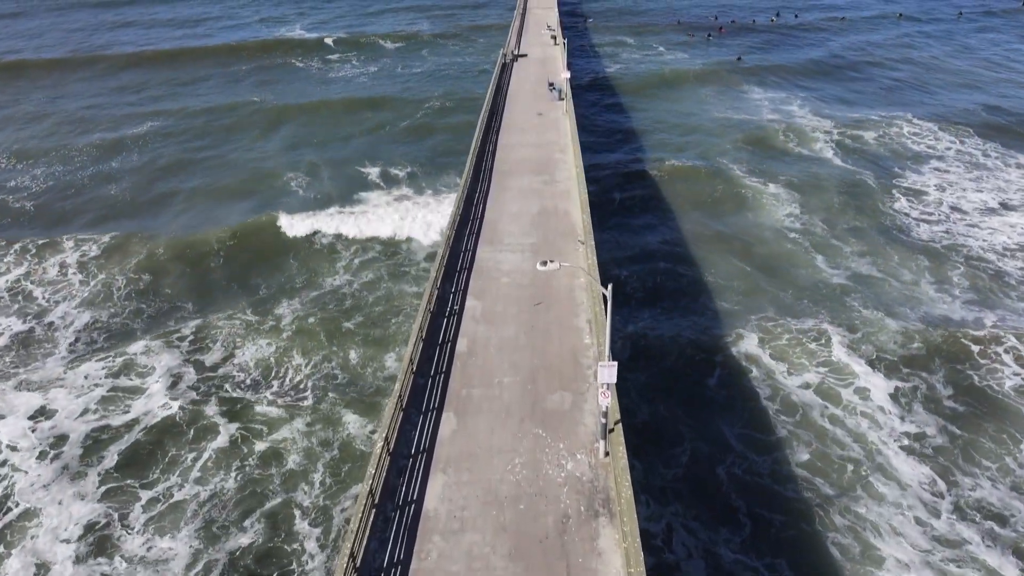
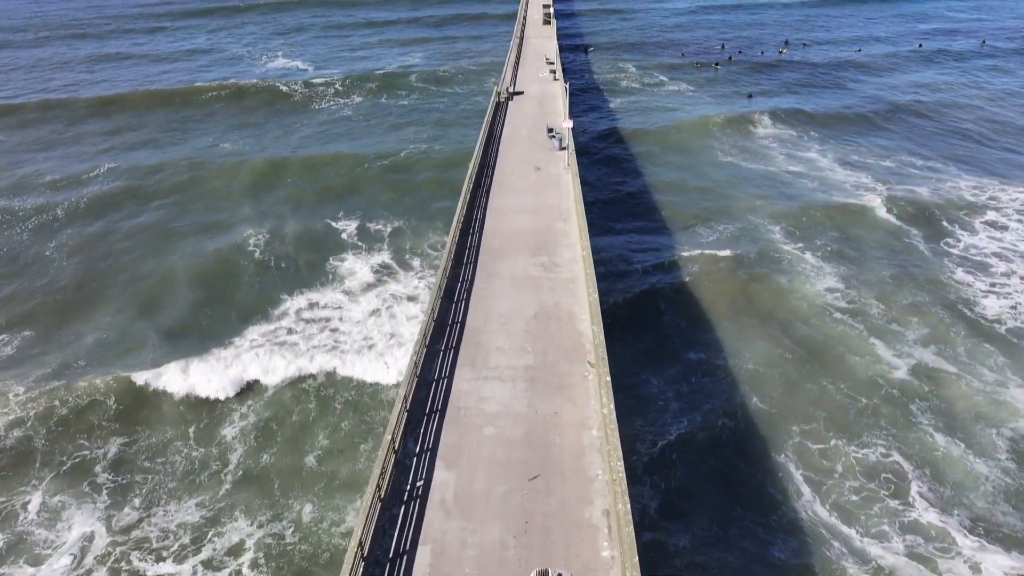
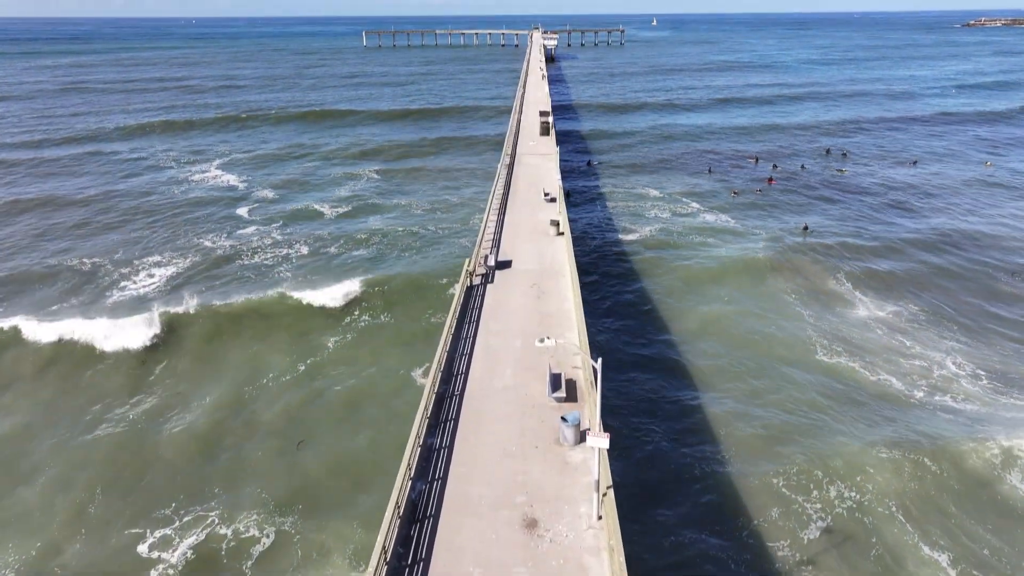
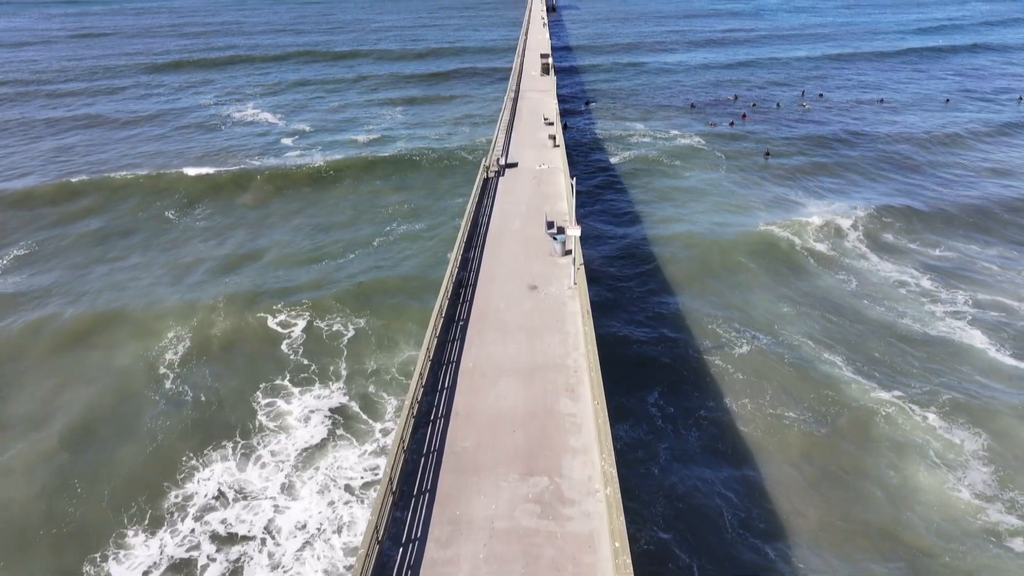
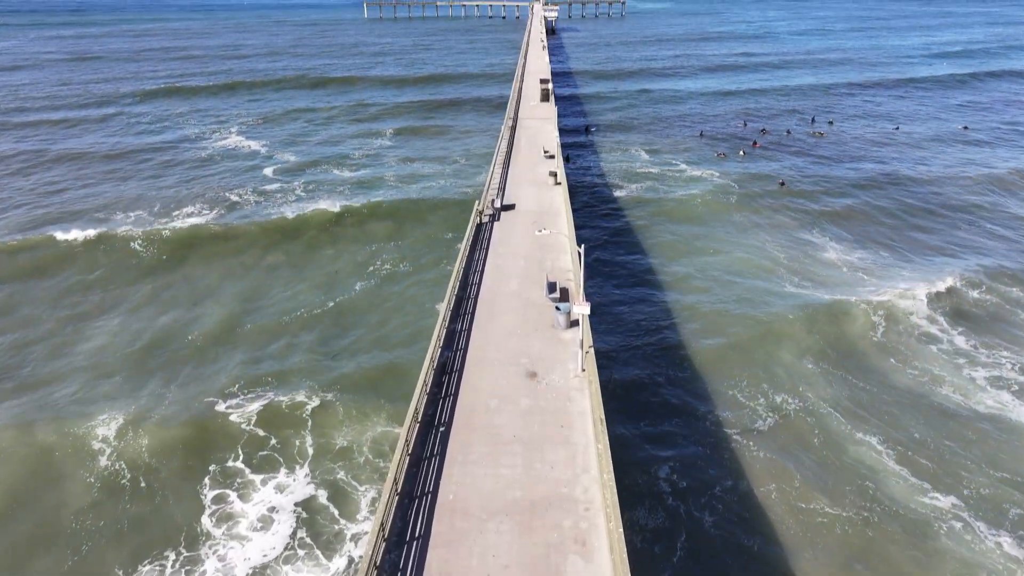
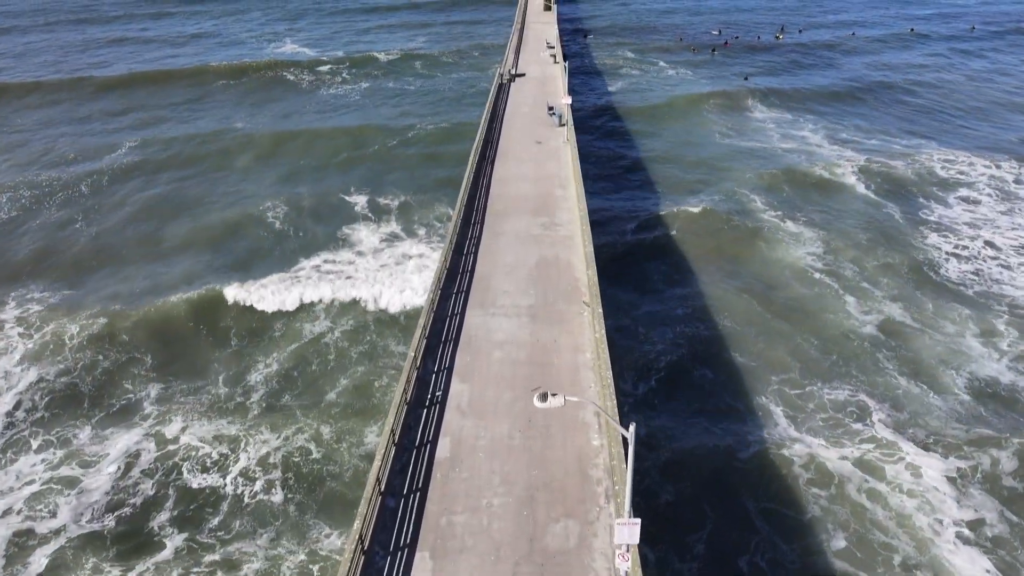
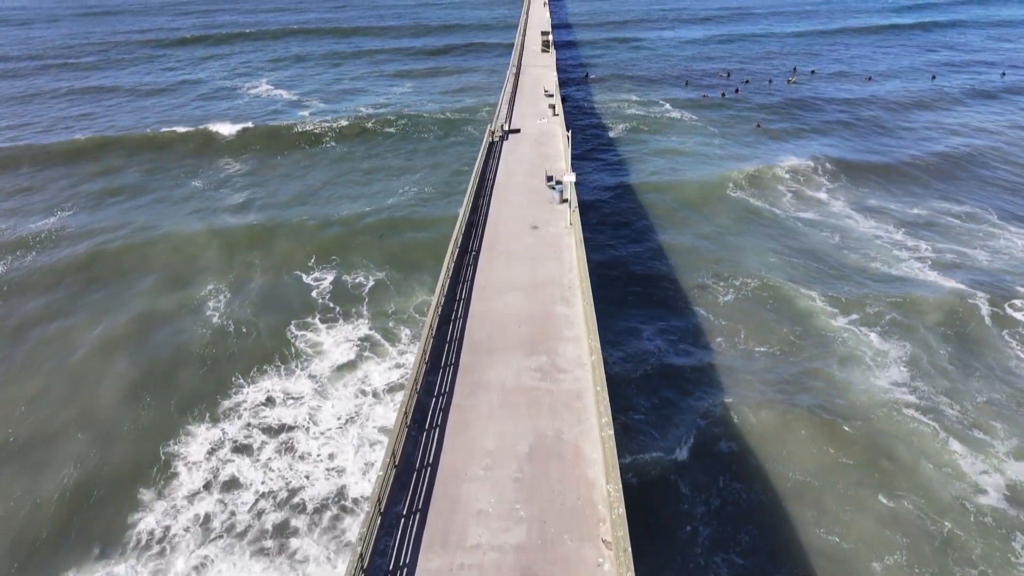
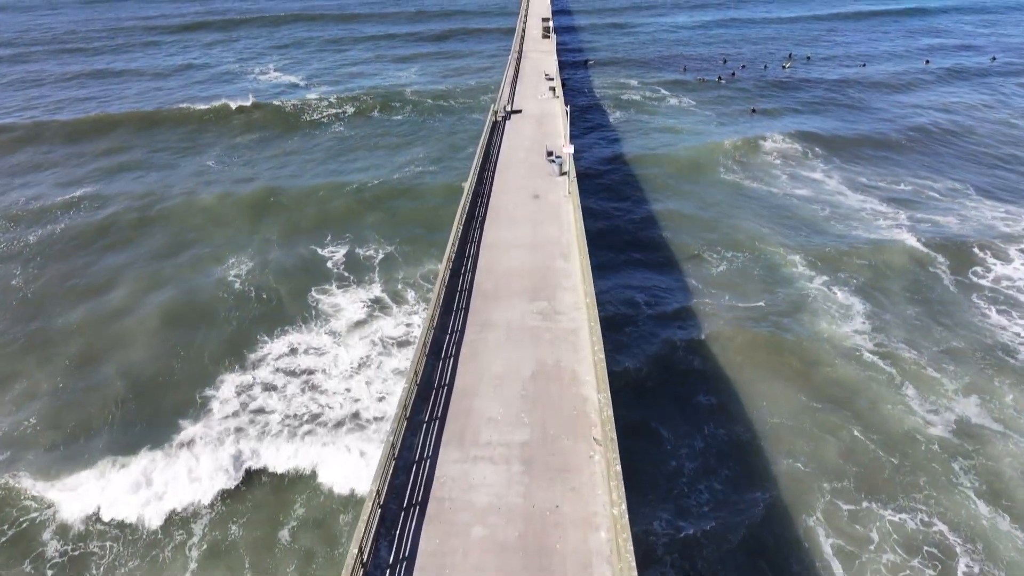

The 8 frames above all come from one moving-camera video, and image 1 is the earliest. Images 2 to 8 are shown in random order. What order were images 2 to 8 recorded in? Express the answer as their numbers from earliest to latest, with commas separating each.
6, 2, 8, 7, 4, 5, 3
